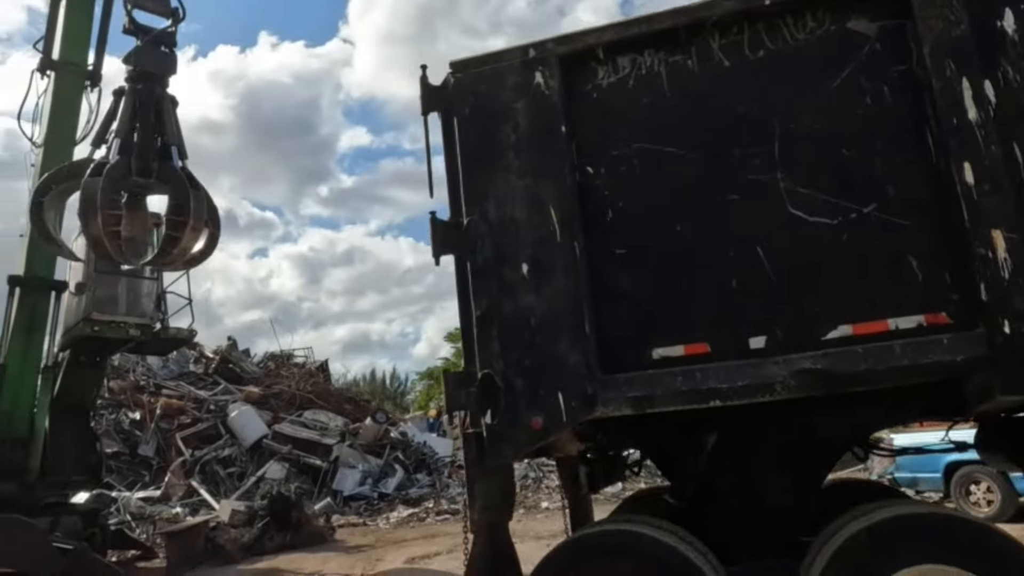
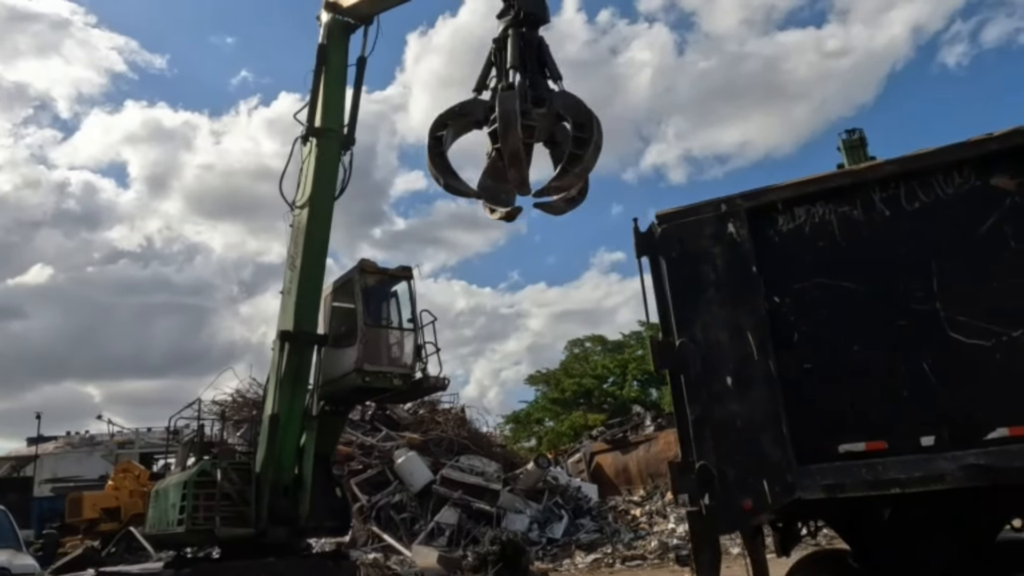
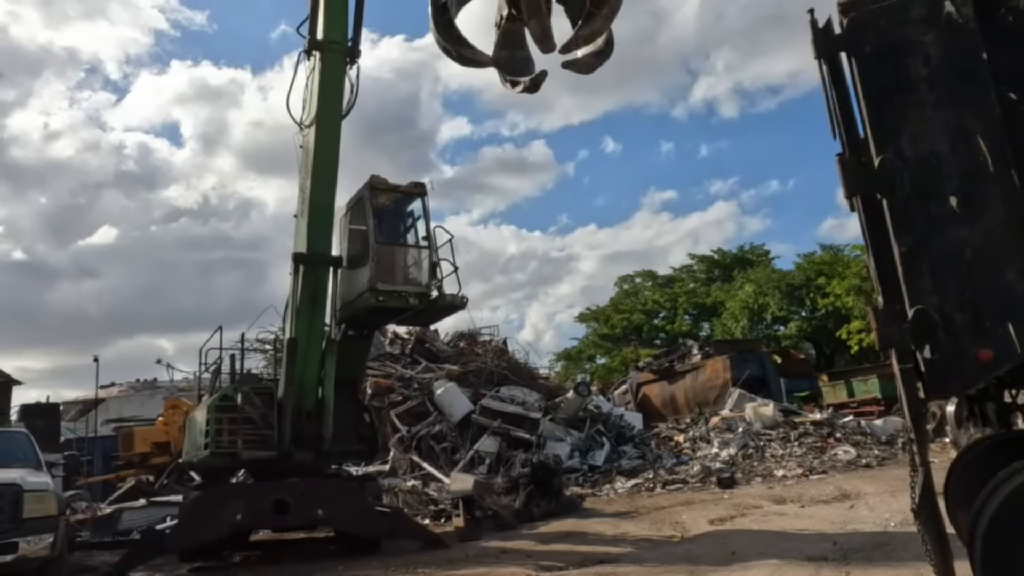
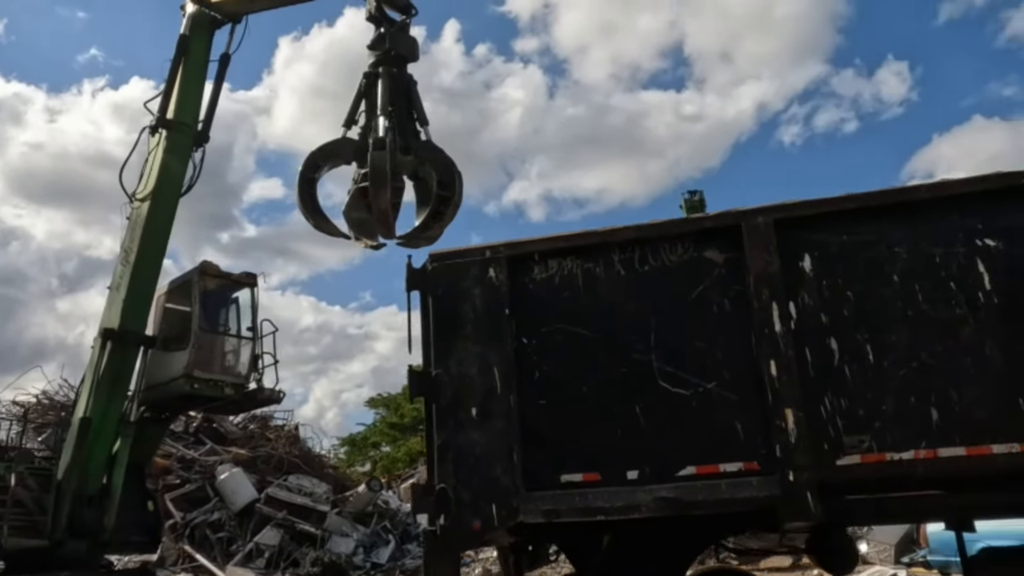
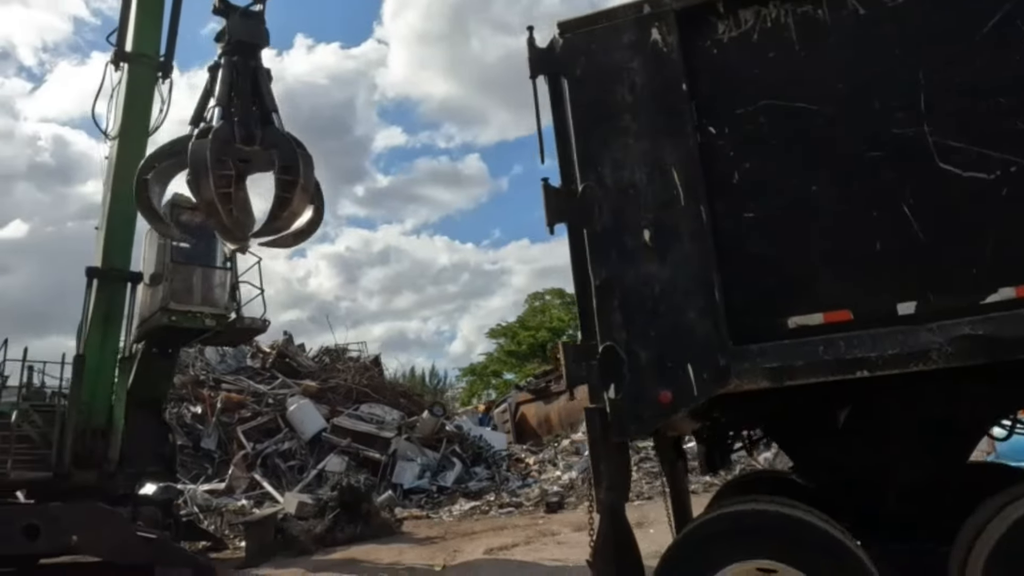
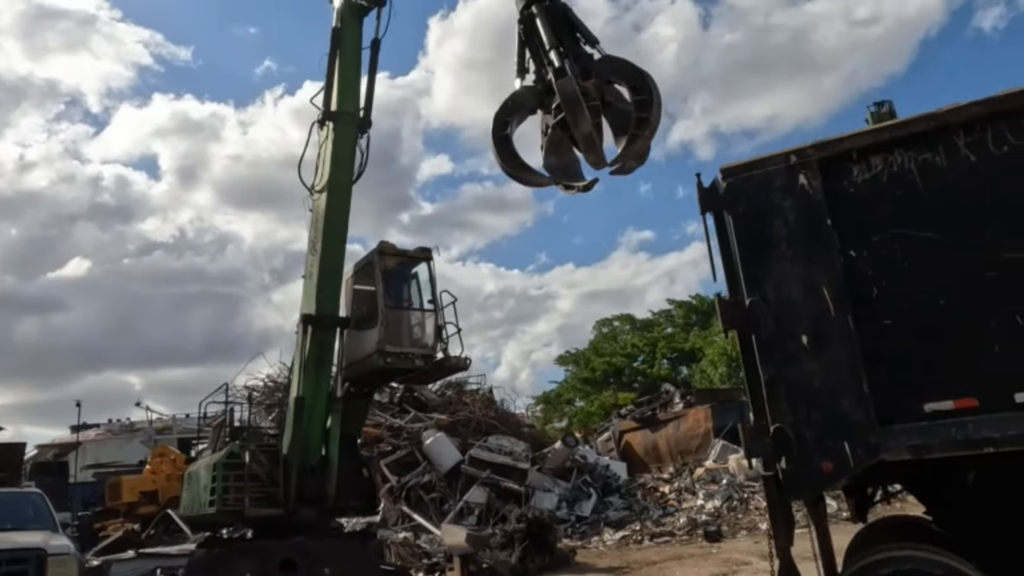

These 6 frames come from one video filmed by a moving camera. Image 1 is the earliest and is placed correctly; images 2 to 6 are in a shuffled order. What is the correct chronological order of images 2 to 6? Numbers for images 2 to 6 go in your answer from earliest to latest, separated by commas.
5, 3, 6, 2, 4
